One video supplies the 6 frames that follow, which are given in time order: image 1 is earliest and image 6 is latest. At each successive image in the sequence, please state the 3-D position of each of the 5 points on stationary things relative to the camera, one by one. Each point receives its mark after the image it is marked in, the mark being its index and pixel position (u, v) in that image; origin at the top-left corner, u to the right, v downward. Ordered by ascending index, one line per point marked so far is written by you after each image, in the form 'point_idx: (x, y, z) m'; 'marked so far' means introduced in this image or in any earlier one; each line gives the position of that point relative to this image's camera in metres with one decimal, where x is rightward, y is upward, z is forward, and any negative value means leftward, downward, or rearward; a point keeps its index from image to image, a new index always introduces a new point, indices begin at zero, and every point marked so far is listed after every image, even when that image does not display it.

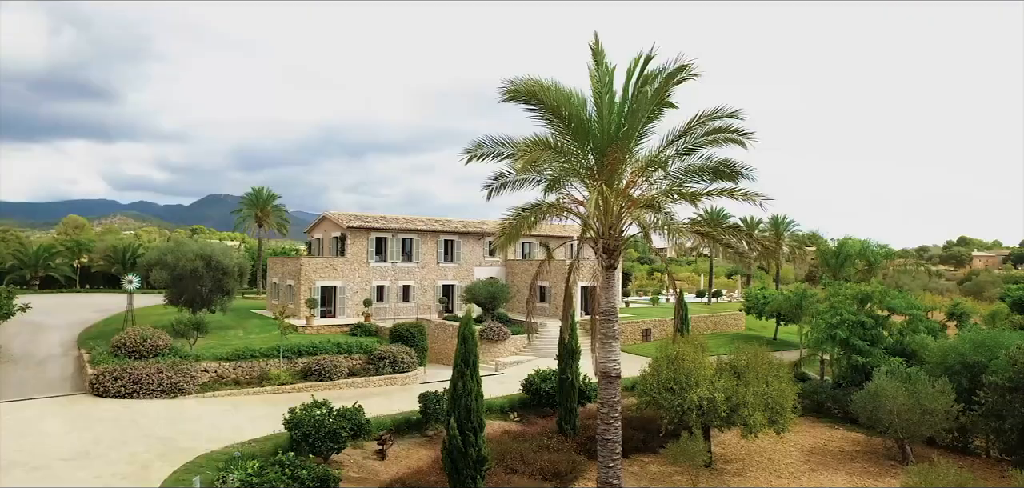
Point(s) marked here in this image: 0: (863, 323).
0: (+12.1, -2.8, +19.5) m
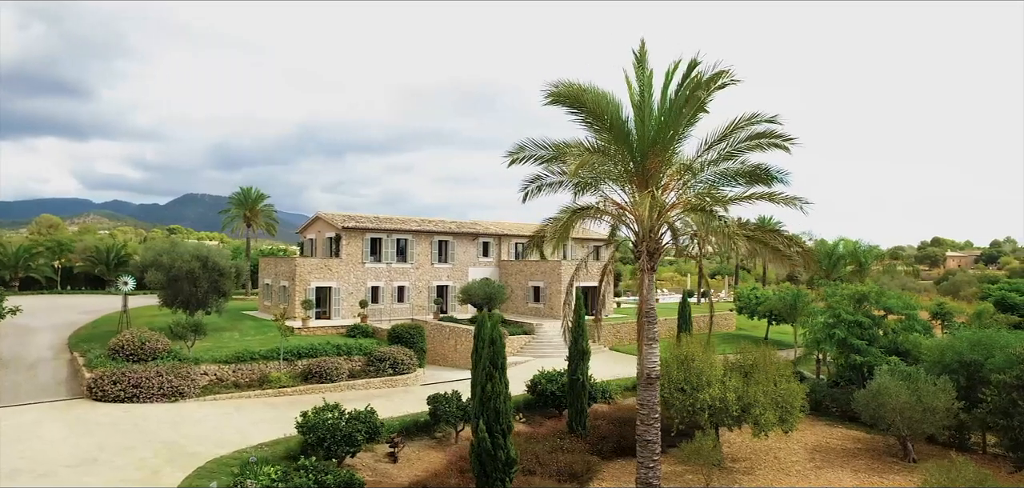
0: (+12.3, -2.8, +19.9) m
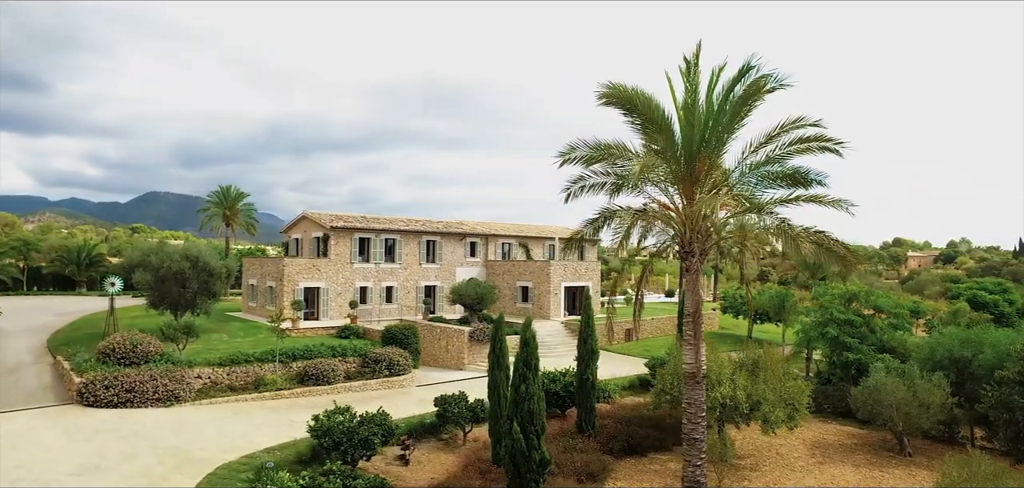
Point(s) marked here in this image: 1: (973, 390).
0: (+12.3, -2.8, +20.4) m
1: (+13.0, -4.1, +15.8) m
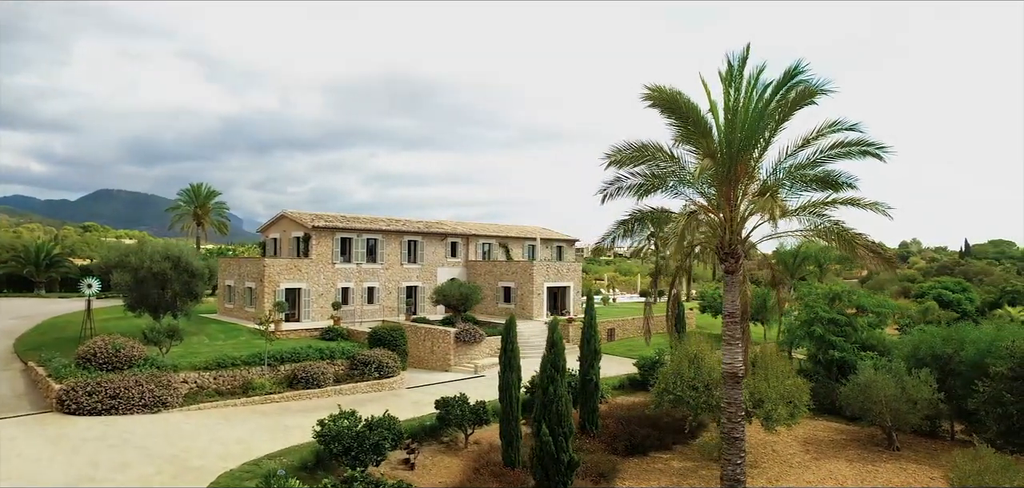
0: (+12.1, -2.9, +21.0) m
1: (+13.0, -4.2, +16.5) m
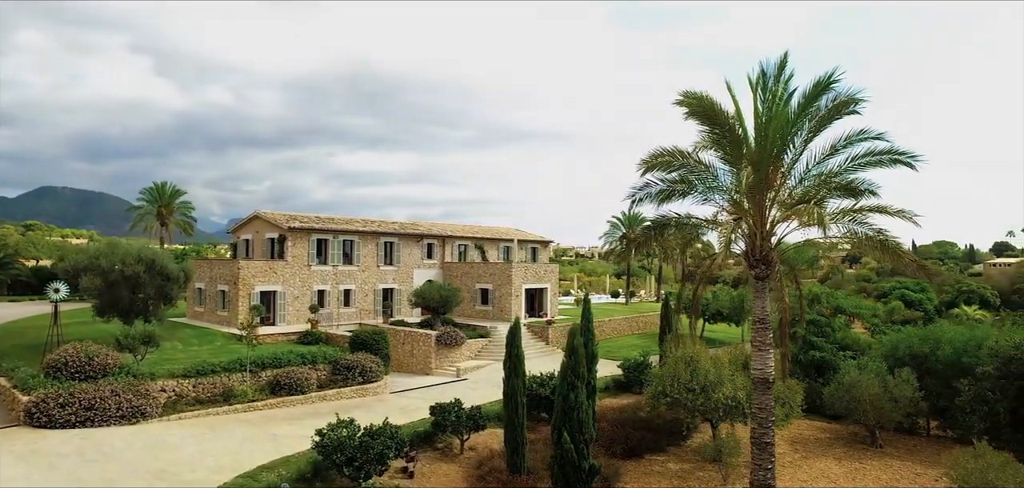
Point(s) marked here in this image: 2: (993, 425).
0: (+11.6, -3.0, +21.6) m
1: (+12.8, -4.3, +17.1) m
2: (+12.1, -4.6, +14.2) m
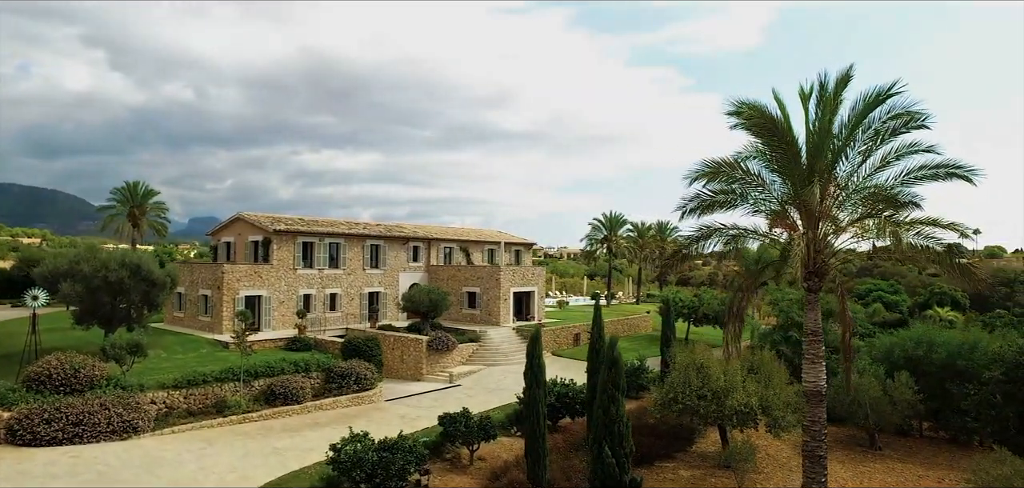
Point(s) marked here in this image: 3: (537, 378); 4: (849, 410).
0: (+11.6, -3.2, +21.9) m
1: (+13.0, -4.5, +17.5) m
2: (+12.4, -4.7, +14.6) m
3: (+0.4, -2.9, +12.3) m
4: (+10.2, -5.1, +17.2) m
